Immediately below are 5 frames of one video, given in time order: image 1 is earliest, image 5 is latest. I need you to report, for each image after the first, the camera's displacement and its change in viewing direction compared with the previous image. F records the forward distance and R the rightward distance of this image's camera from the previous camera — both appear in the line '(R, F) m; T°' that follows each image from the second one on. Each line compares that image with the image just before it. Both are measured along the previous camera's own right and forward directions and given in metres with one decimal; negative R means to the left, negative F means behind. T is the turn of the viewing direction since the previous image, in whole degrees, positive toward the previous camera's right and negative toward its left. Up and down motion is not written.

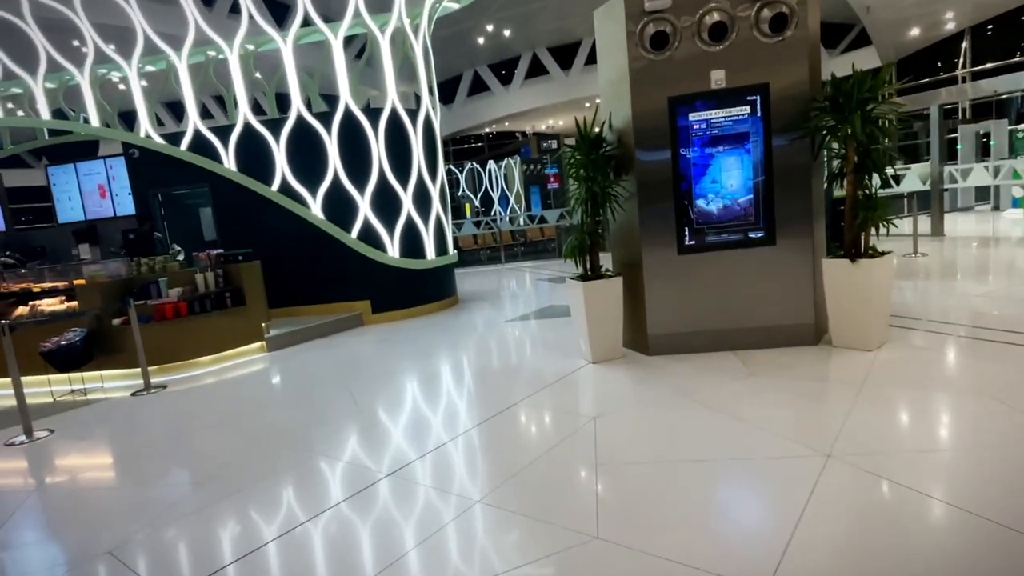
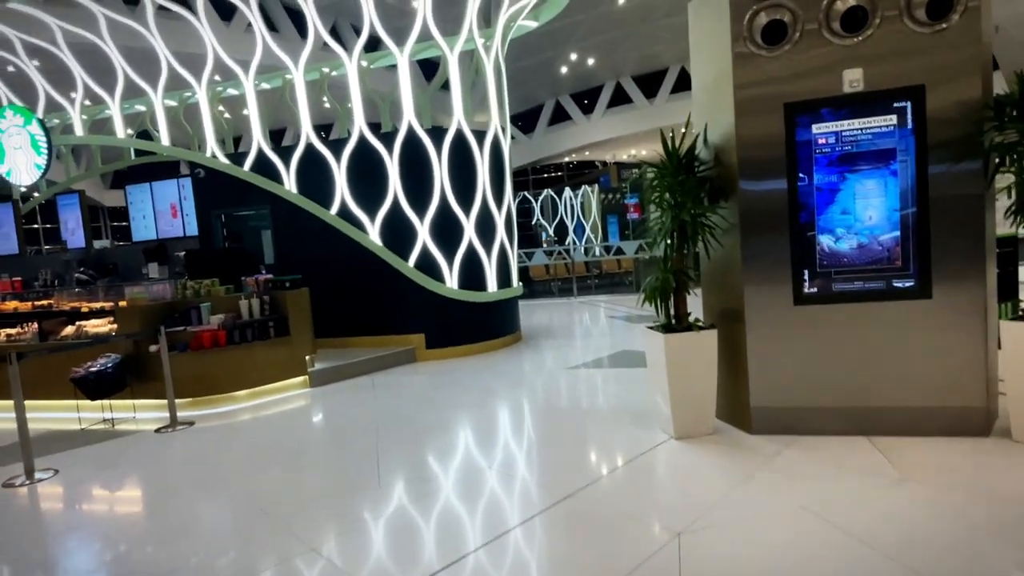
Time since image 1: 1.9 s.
(+0.1, +0.8) m; -8°
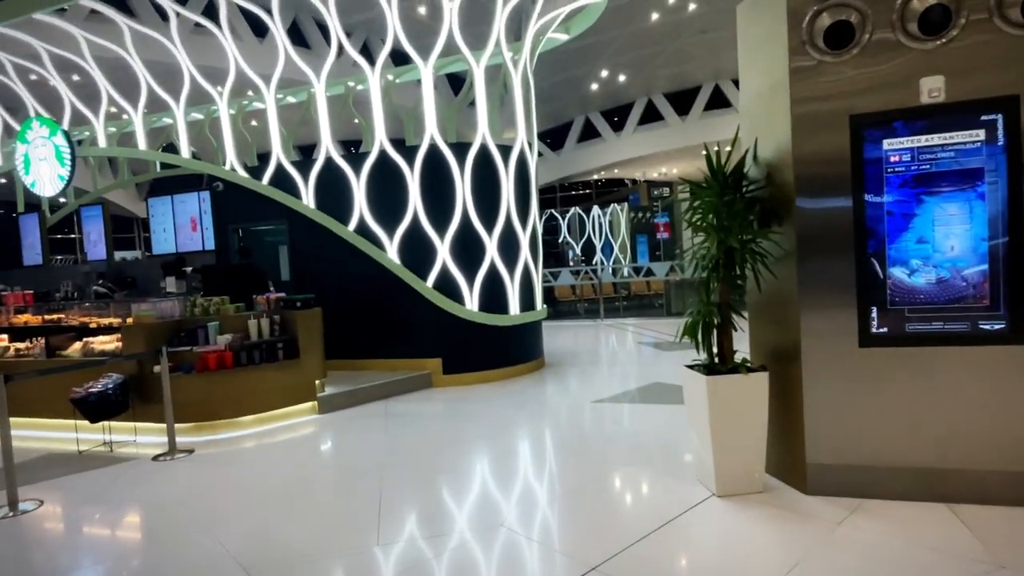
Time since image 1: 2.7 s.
(0.0, +0.4) m; -3°
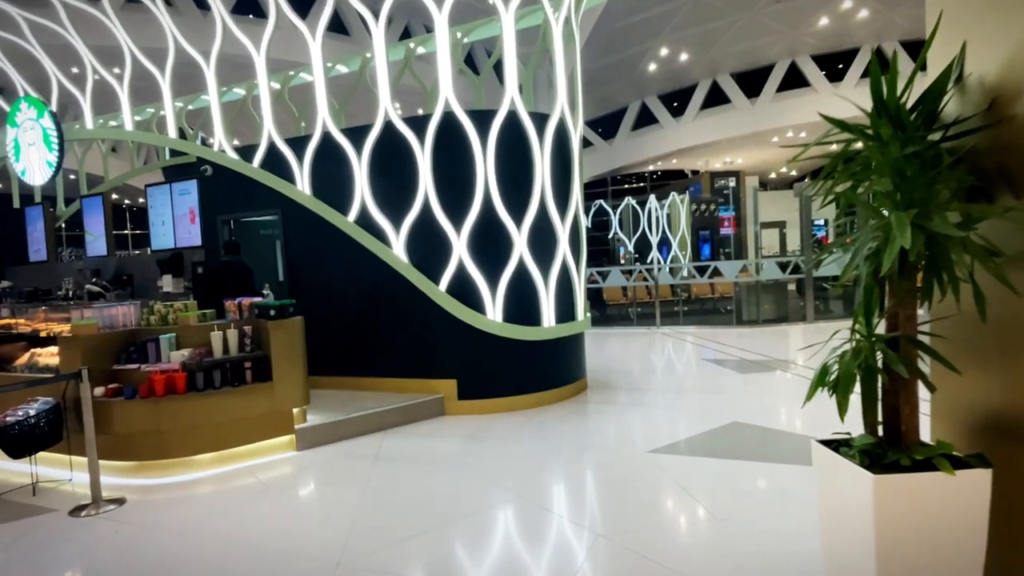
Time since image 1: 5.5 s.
(+0.1, +1.3) m; -5°
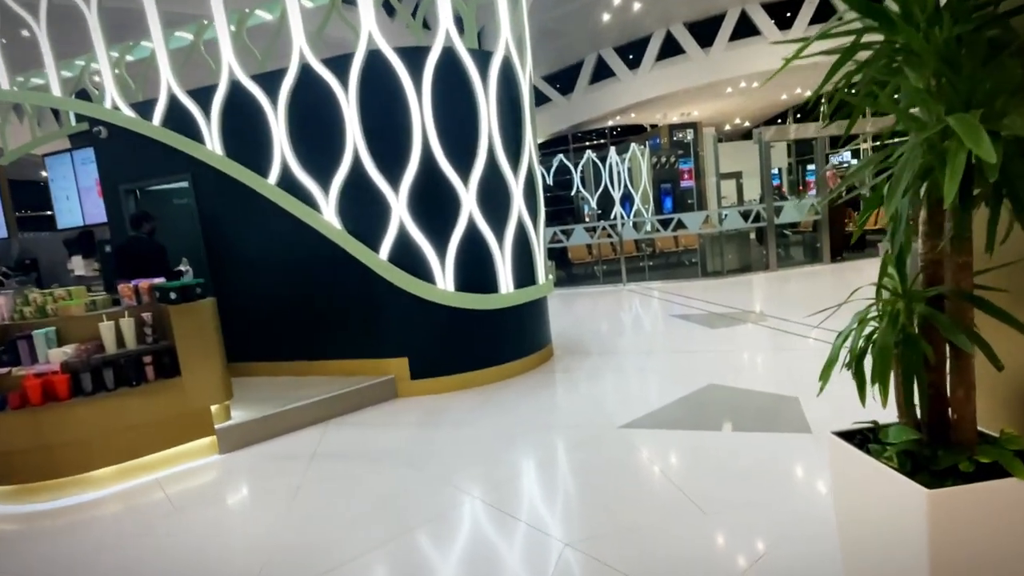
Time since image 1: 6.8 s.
(+0.1, +0.5) m; +3°
